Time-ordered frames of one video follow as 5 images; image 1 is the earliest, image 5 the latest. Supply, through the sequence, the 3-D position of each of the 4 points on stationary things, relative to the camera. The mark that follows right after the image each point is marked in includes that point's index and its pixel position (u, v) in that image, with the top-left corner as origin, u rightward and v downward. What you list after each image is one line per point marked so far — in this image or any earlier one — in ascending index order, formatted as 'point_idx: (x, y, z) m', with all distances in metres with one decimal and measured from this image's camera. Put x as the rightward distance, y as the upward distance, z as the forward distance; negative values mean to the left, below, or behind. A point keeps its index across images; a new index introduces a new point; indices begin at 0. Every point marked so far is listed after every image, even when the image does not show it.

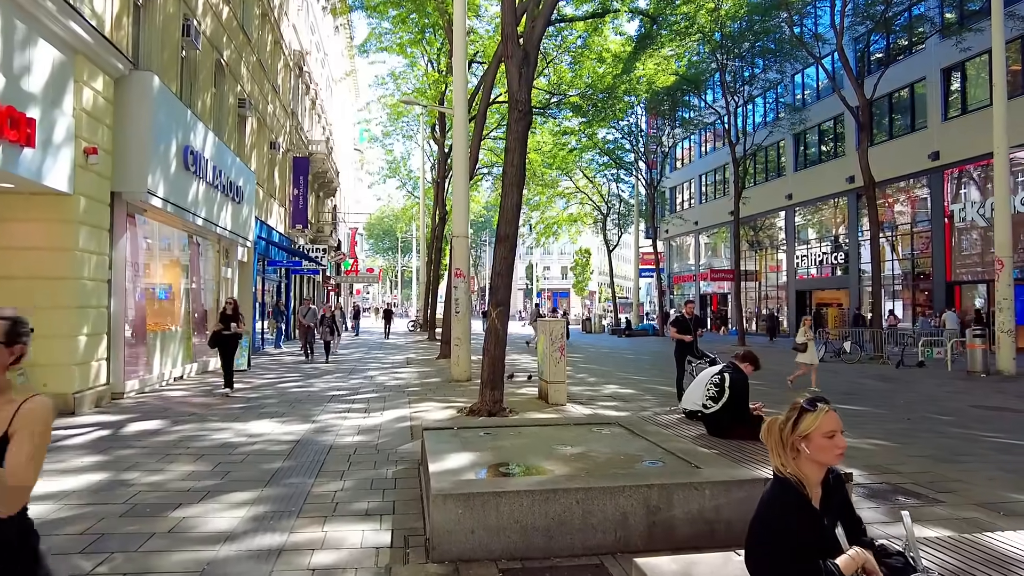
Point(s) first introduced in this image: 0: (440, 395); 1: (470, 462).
0: (-1.2, -1.8, +11.1) m
1: (-0.3, -1.3, +4.7) m
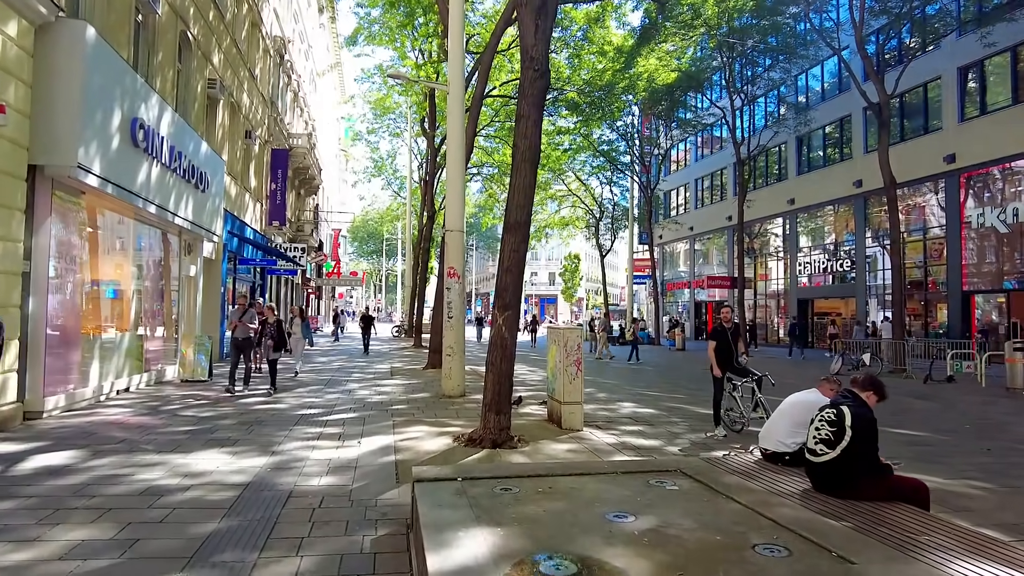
0: (-1.2, -1.8, +9.4) m
1: (-0.1, -1.2, +3.1) m
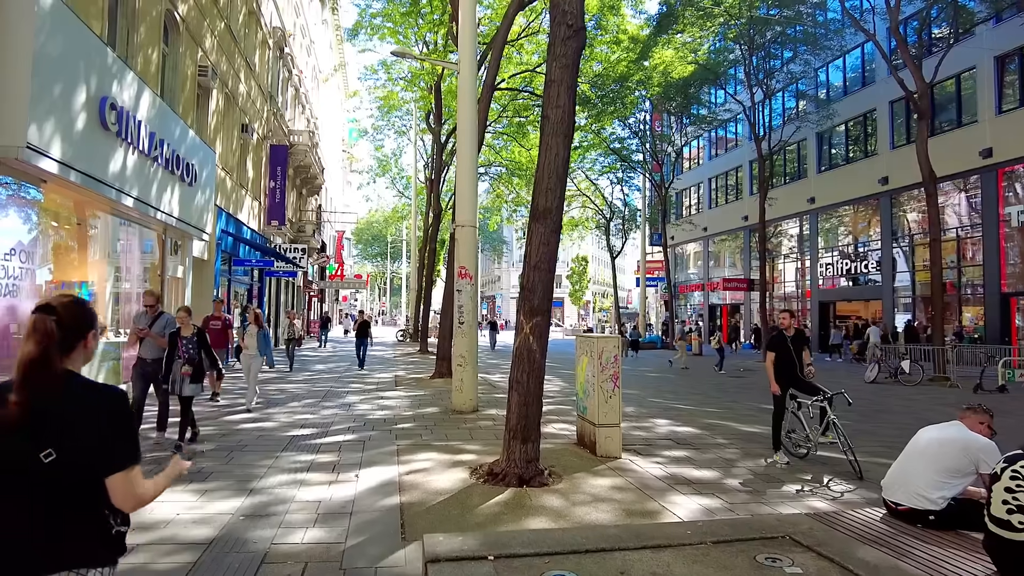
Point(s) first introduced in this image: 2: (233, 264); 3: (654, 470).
0: (-0.9, -1.9, +8.1) m
1: (+0.2, -1.2, +1.8) m
2: (-8.1, +0.7, +18.9) m
3: (+1.5, -1.9, +6.7) m
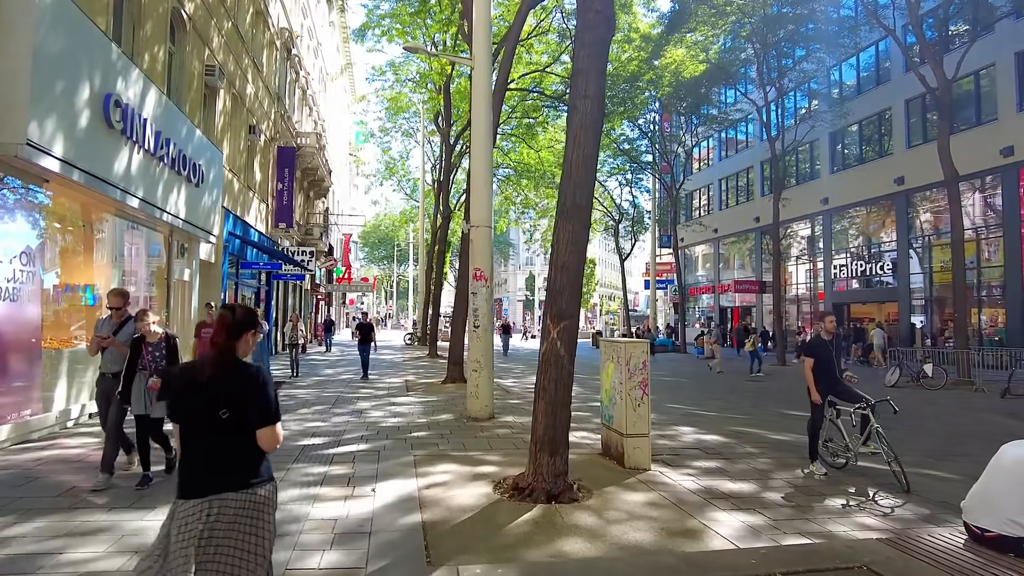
0: (-0.6, -1.9, +7.8) m
1: (+0.3, -1.2, +1.4) m
2: (-7.7, +0.6, +18.6) m
3: (+1.7, -1.9, +6.3) m
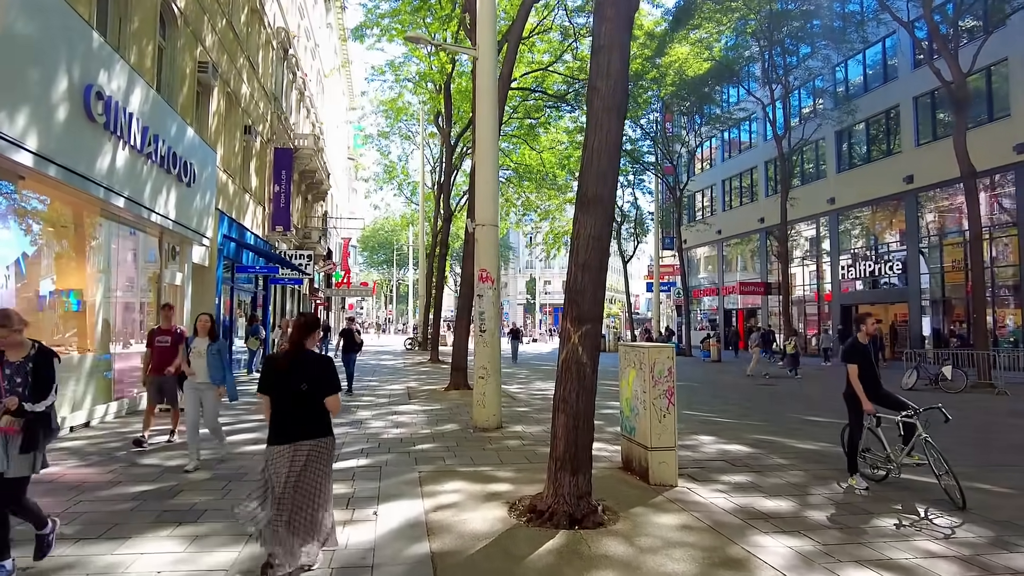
0: (-0.5, -1.9, +7.2) m
1: (+0.5, -1.2, +0.8) m
2: (-7.6, +0.5, +18.1) m
3: (+1.8, -1.9, +5.7) m
